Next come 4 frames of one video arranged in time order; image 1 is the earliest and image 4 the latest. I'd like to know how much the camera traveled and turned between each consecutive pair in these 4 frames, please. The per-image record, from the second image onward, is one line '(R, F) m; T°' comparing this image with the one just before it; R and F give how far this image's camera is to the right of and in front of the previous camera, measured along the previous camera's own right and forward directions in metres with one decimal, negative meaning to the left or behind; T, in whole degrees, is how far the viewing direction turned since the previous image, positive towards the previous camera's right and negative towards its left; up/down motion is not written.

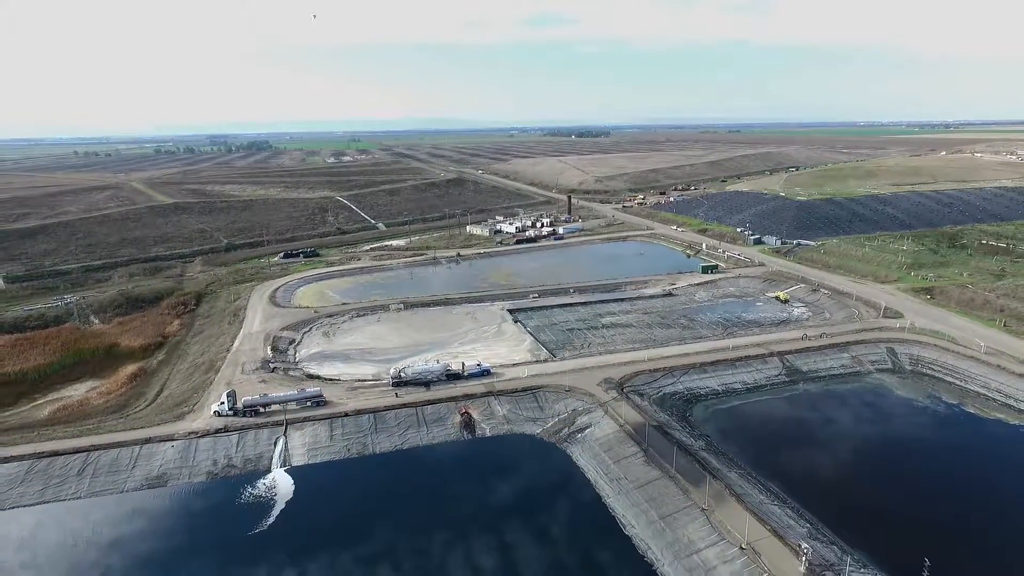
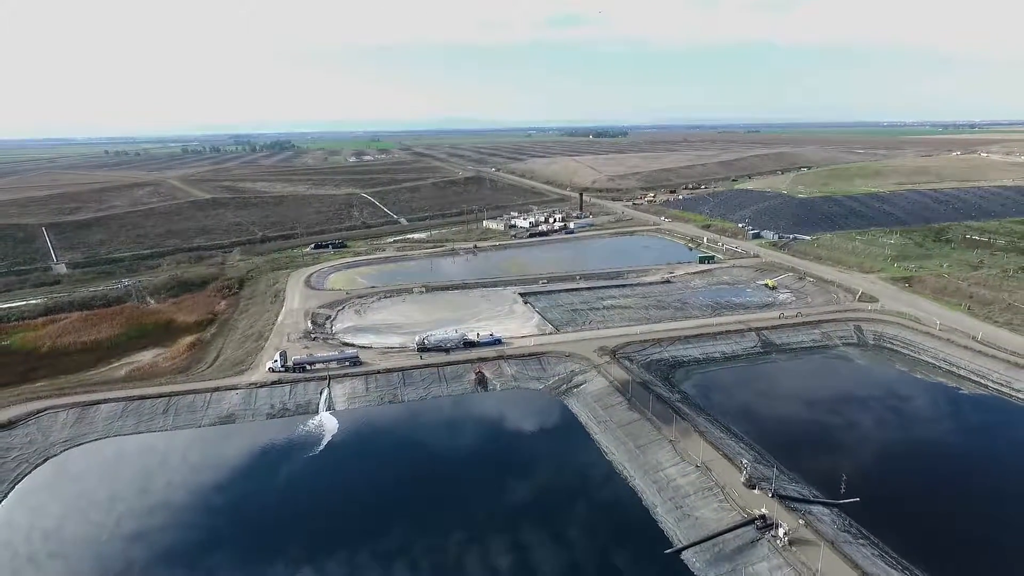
(+0.4, -3.5) m; -2°
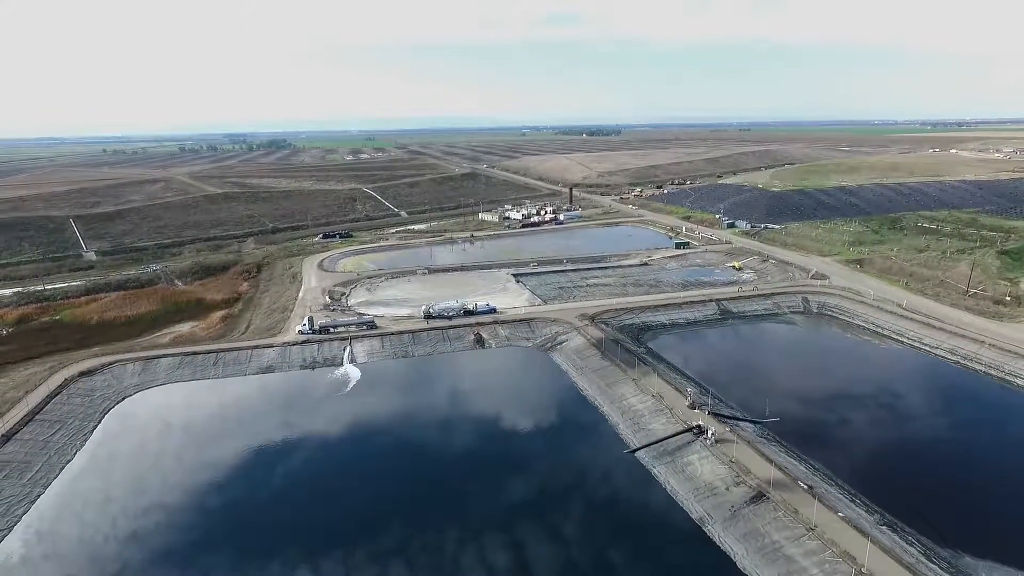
(+0.1, -4.2) m; +1°
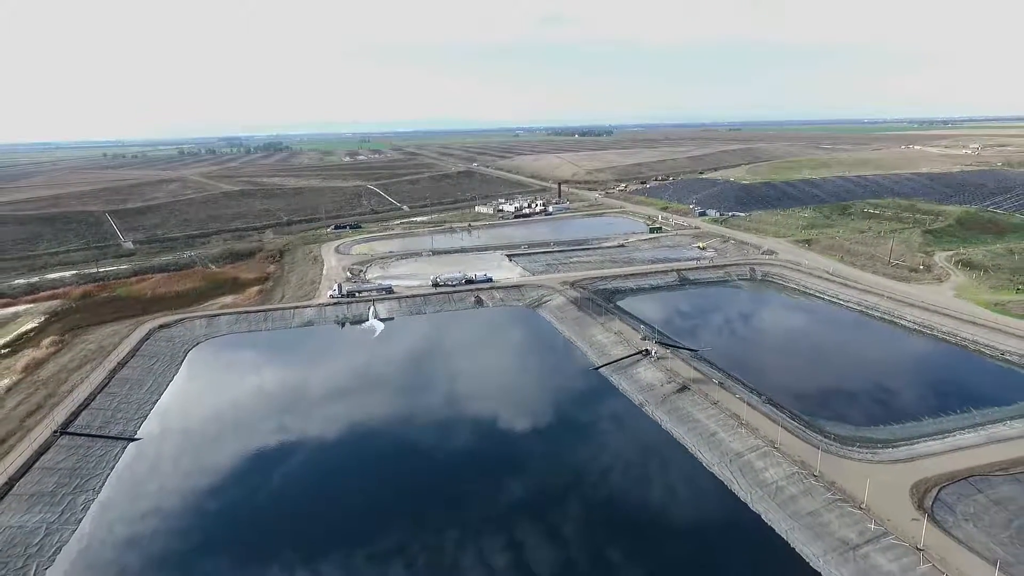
(+0.1, -6.0) m; +1°
